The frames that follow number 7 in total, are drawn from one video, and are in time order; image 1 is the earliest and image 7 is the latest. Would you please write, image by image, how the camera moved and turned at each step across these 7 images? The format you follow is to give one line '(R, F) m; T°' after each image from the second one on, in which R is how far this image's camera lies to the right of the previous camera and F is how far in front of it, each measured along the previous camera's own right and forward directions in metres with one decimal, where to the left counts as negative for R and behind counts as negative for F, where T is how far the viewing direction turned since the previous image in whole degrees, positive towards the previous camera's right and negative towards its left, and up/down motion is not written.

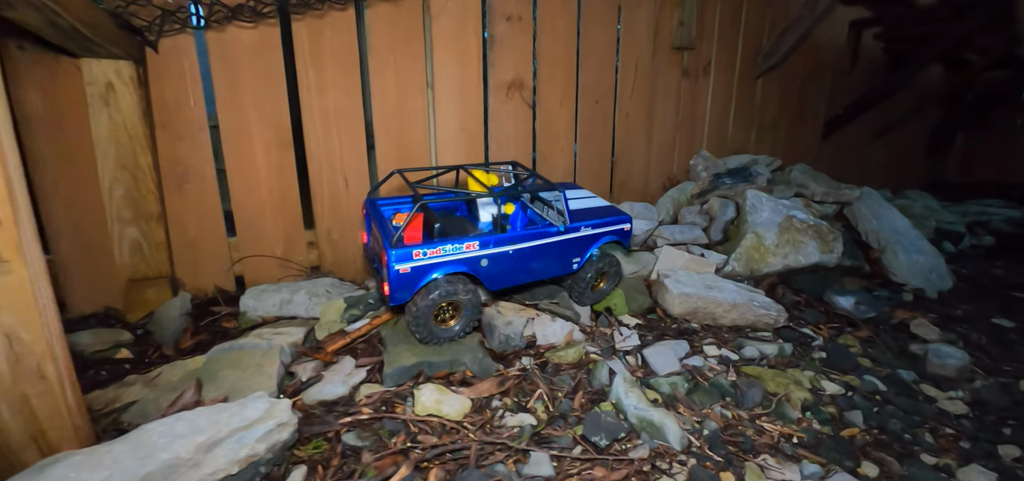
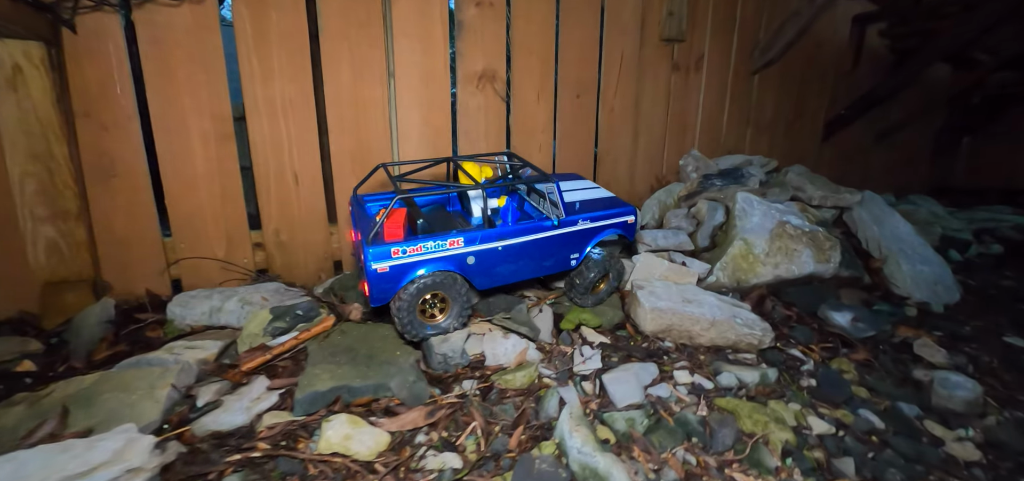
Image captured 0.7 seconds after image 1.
(+0.2, +0.2) m; 0°
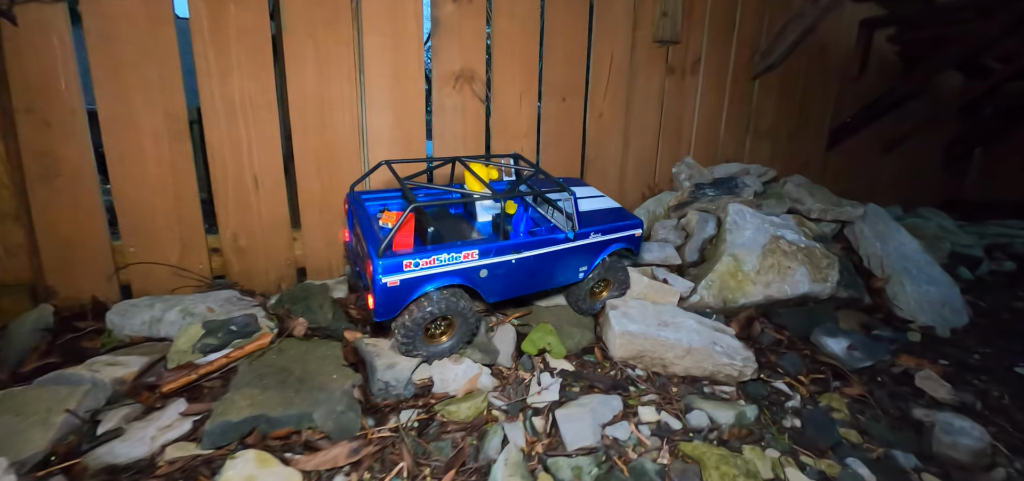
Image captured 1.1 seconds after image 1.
(+0.1, +0.1) m; -1°
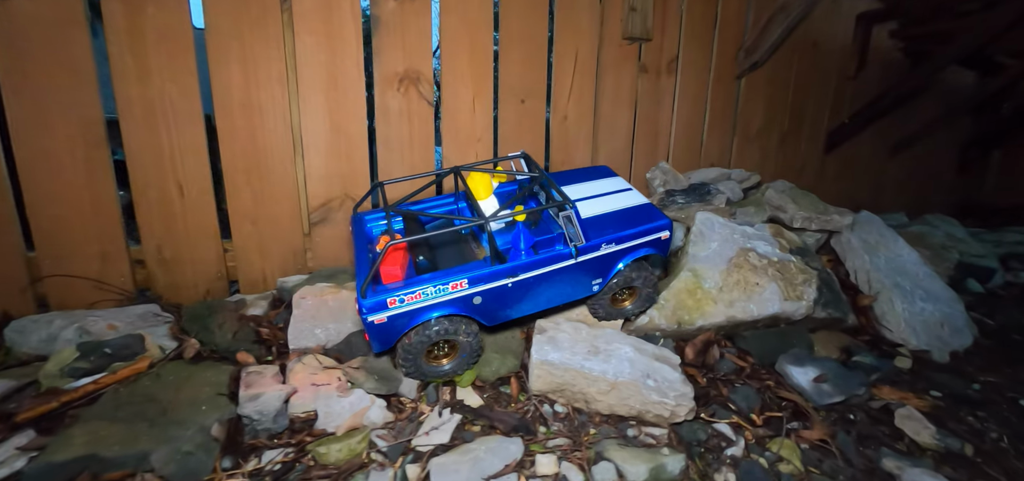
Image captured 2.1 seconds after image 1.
(+0.3, +0.2) m; -2°
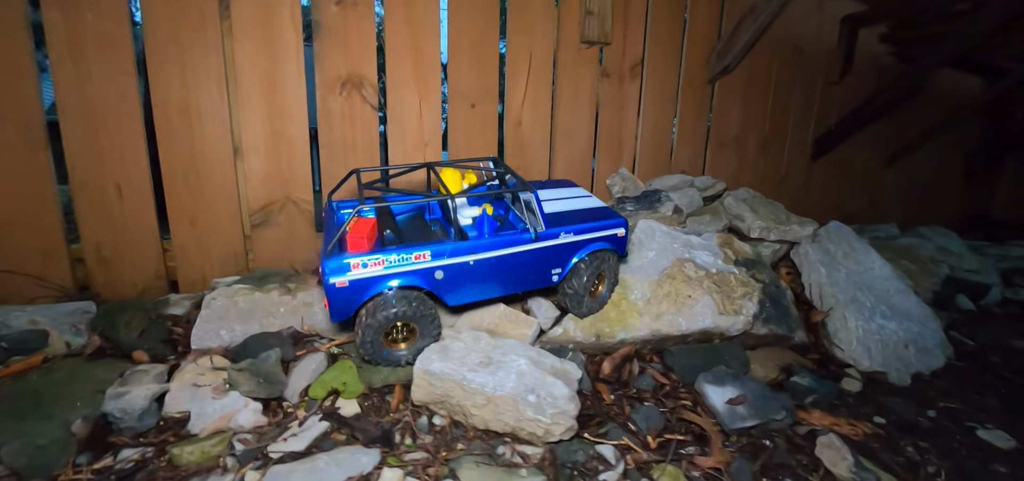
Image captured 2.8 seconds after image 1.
(+0.4, 0.0) m; -3°
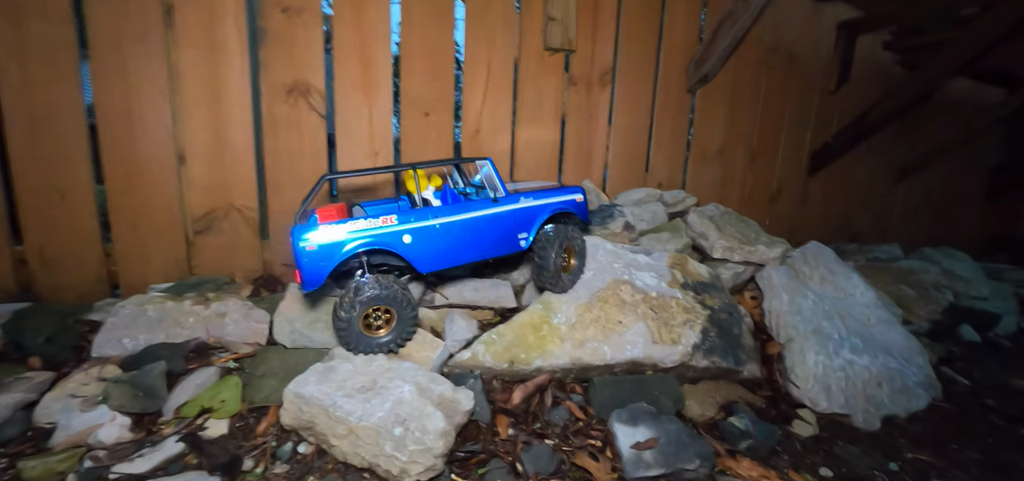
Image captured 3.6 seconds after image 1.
(+0.4, +0.1) m; -4°
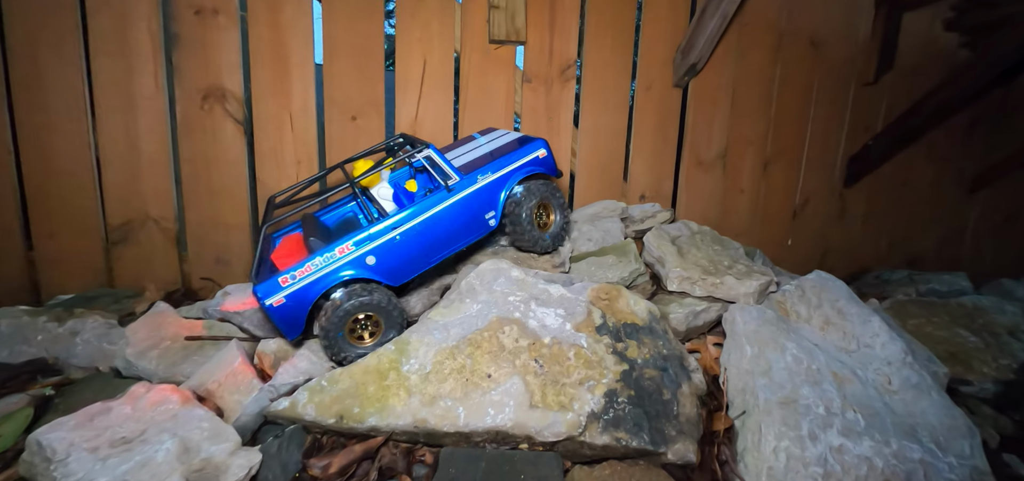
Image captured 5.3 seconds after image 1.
(+0.6, +0.3) m; -9°
